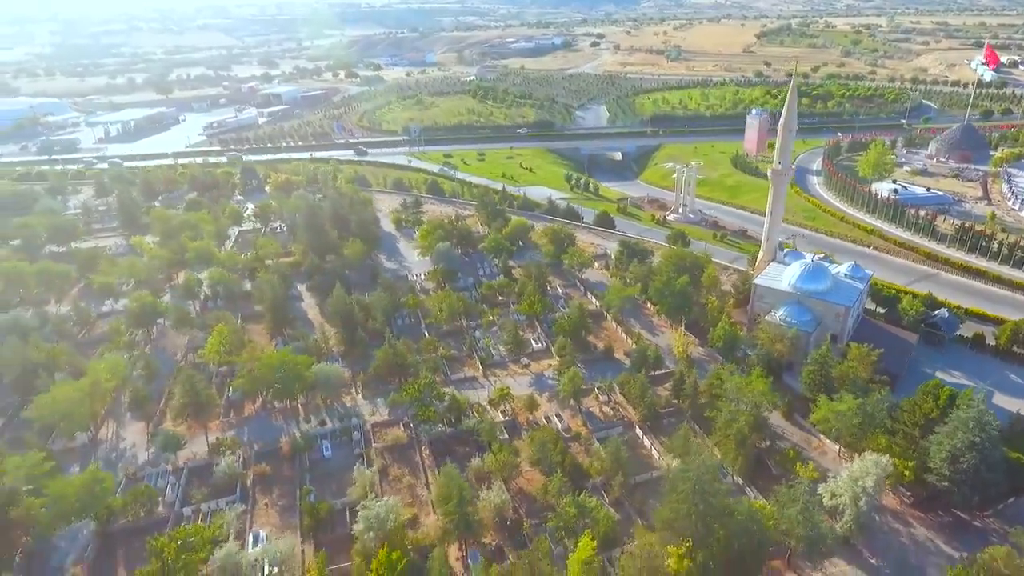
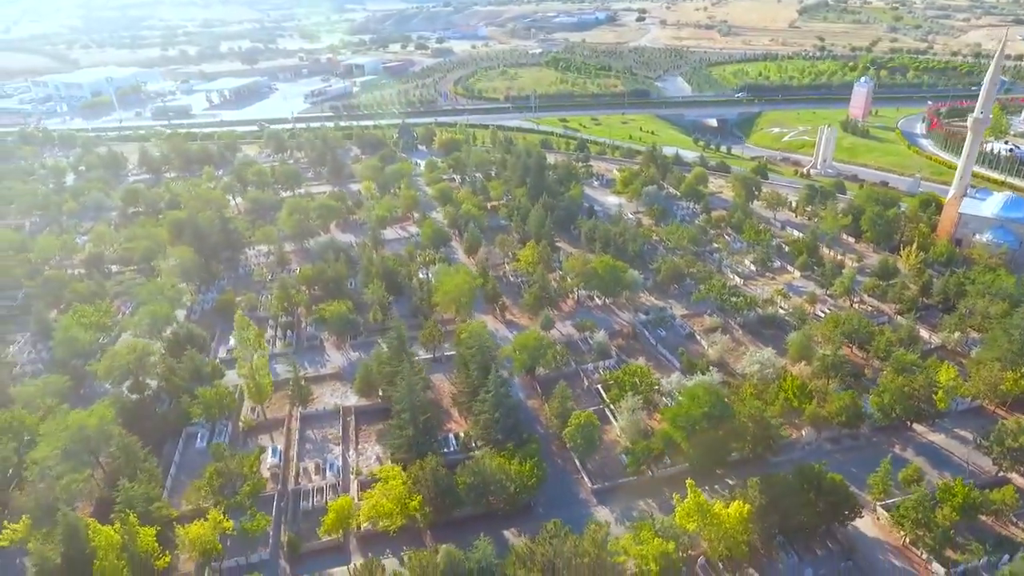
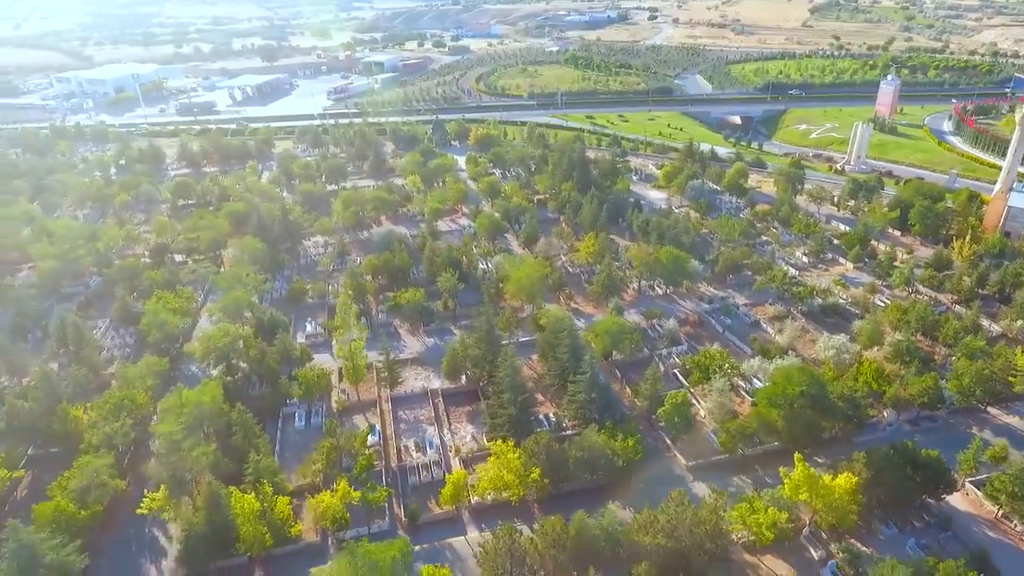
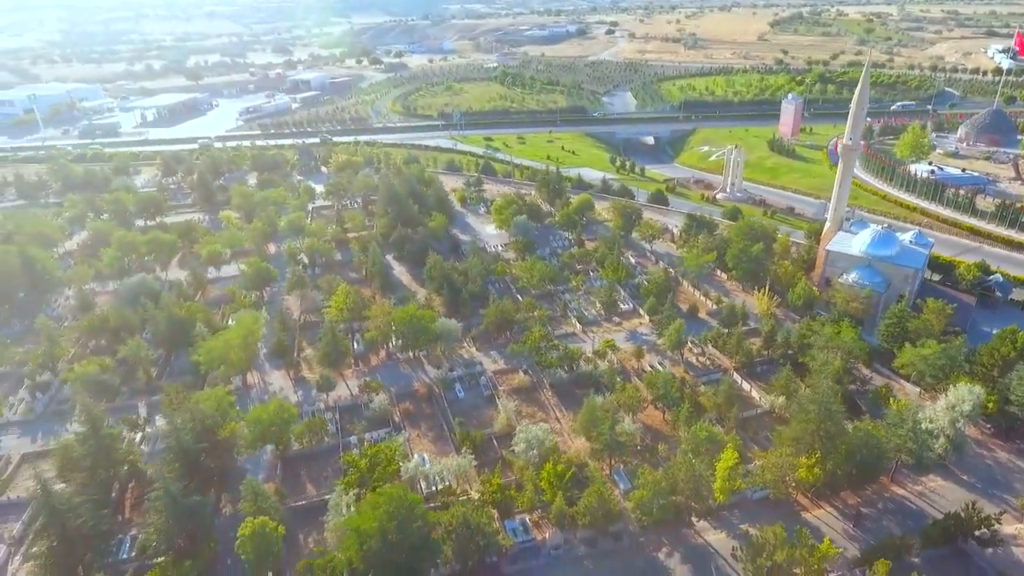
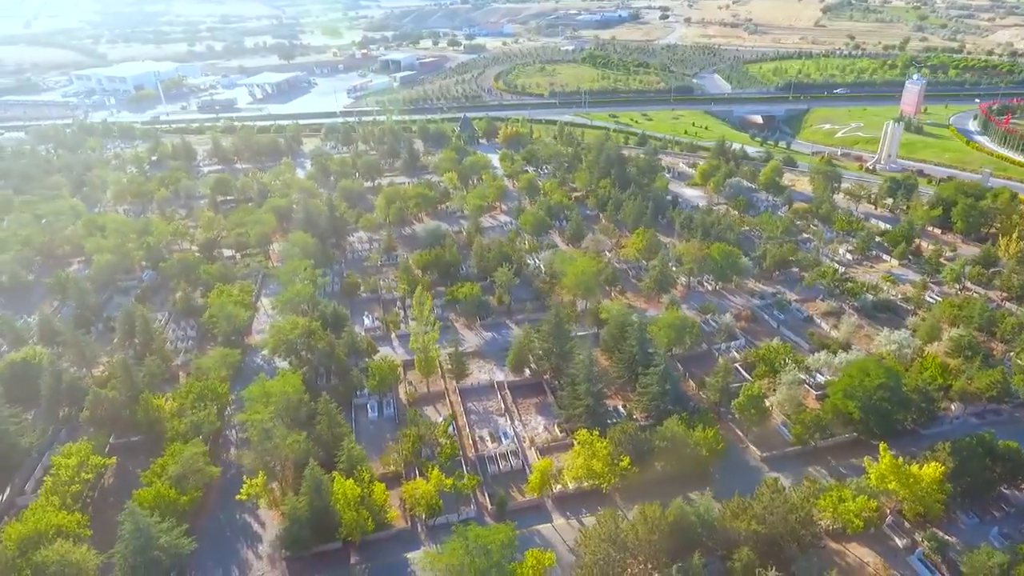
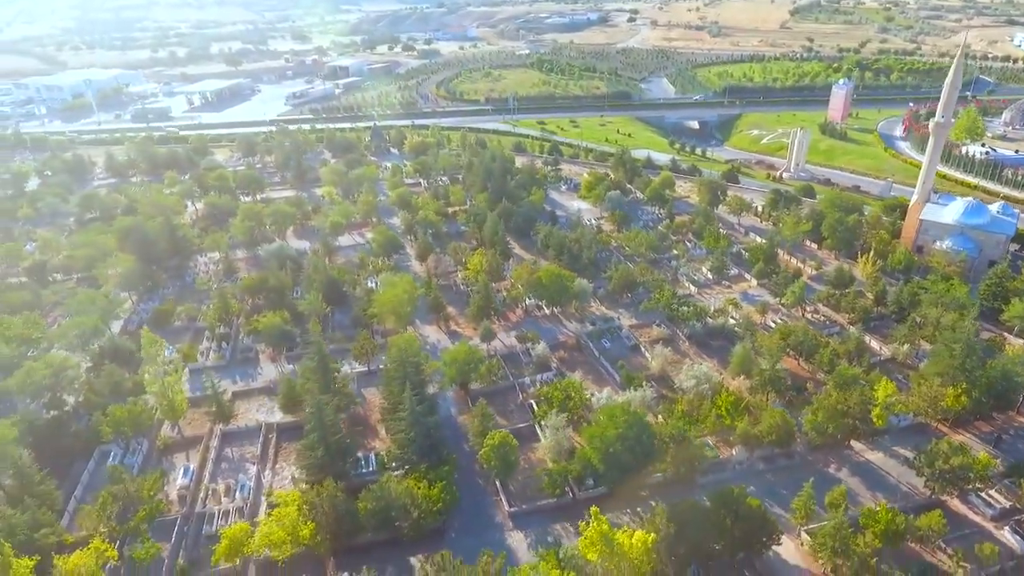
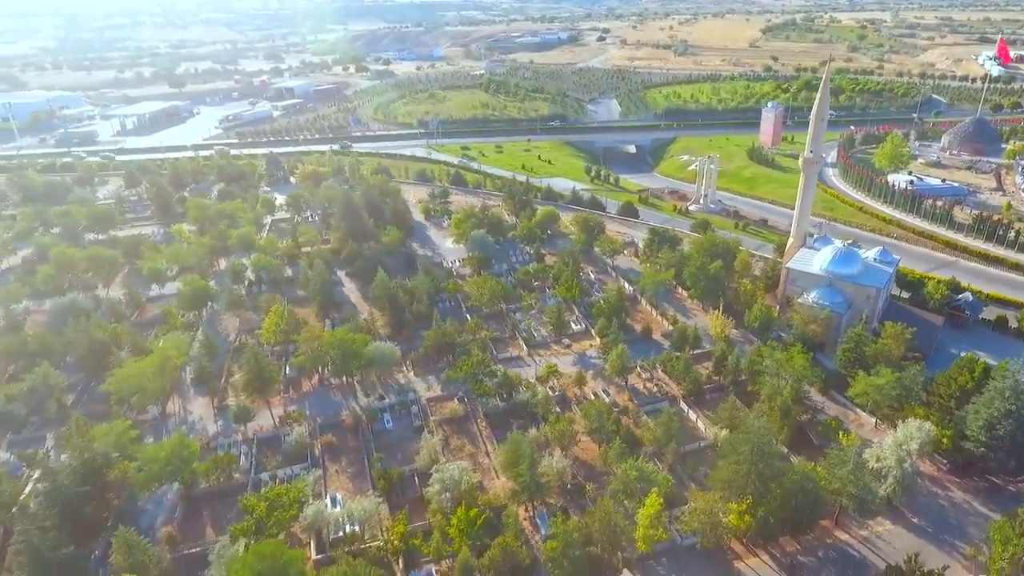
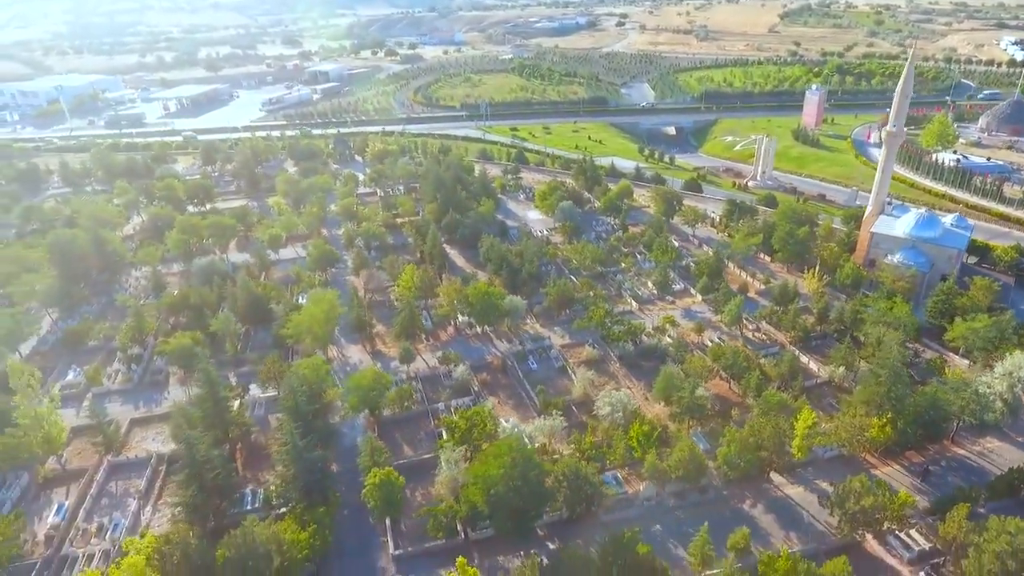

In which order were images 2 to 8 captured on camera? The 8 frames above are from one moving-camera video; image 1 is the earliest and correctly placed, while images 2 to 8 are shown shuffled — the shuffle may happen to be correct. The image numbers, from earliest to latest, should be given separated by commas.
7, 4, 8, 6, 2, 3, 5
